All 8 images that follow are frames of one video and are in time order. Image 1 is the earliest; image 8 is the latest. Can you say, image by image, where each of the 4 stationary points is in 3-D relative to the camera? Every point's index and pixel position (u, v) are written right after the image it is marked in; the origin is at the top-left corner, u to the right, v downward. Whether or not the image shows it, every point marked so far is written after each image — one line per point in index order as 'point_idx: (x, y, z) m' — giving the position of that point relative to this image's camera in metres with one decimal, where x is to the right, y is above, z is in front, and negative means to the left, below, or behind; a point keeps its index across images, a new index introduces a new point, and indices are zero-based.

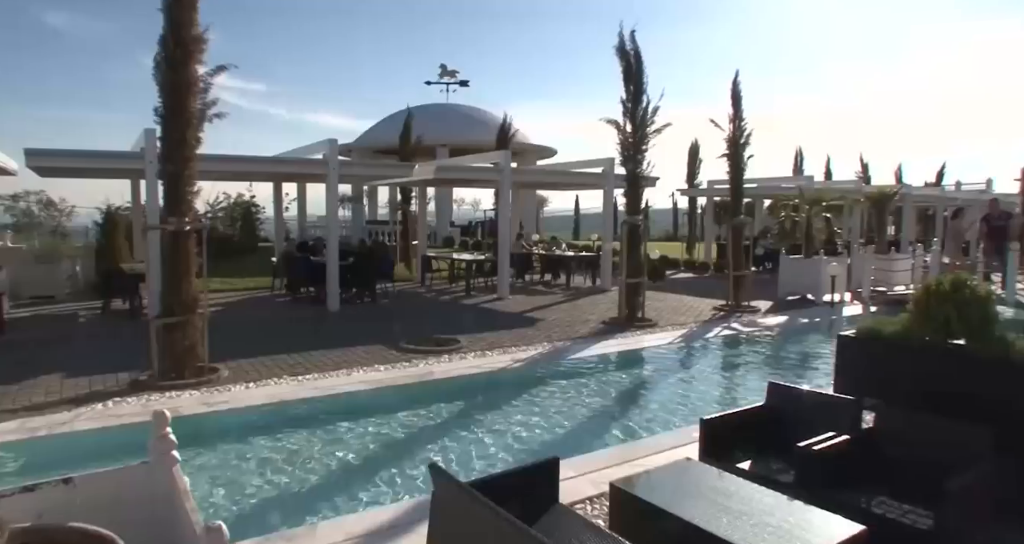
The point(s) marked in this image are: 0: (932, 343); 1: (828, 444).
0: (+2.5, -0.4, +3.5) m
1: (+1.8, -0.9, +3.2) m
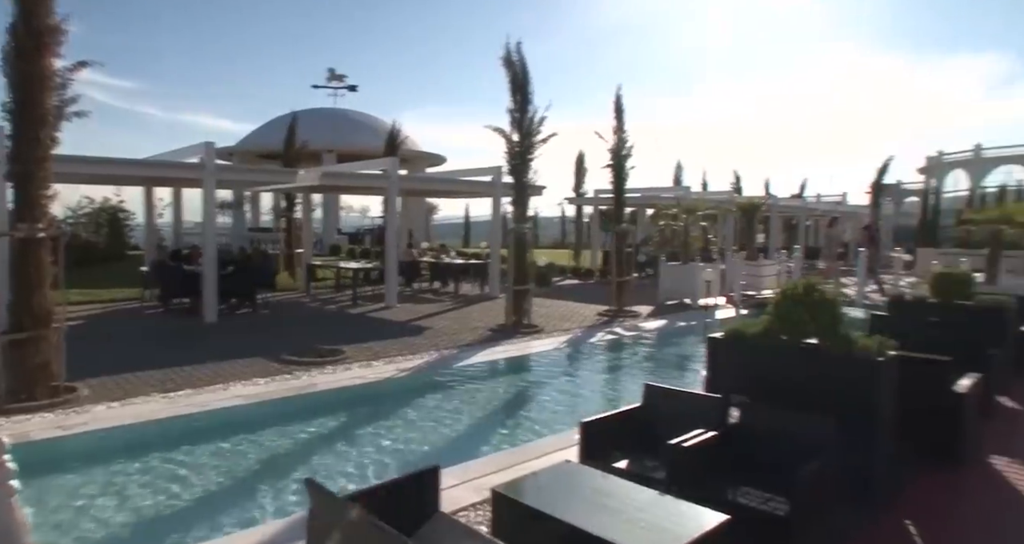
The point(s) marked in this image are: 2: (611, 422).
0: (+1.8, -0.5, +3.8) m
1: (+1.1, -1.0, +3.4) m
2: (+0.6, -1.0, +3.7) m
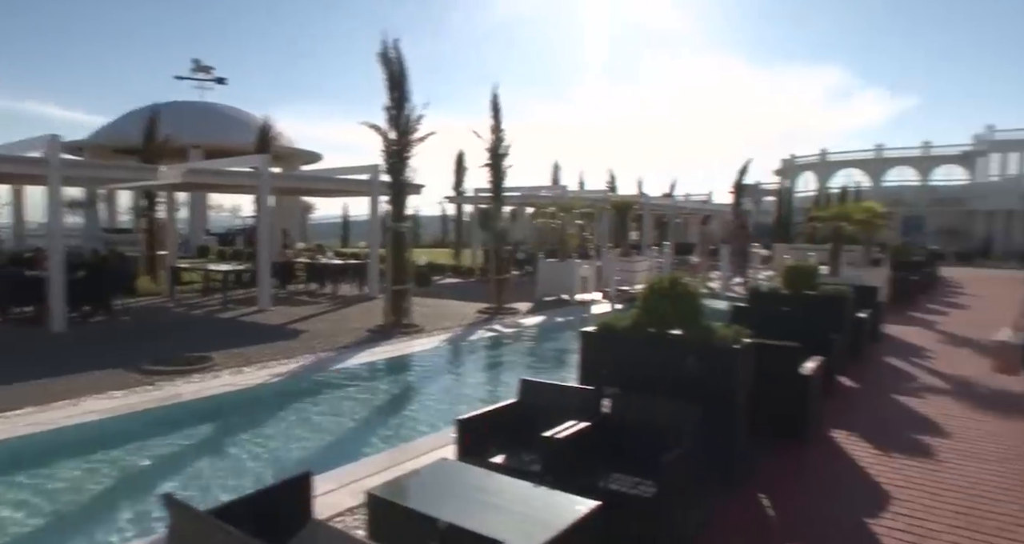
0: (+0.9, -0.4, +4.0) m
1: (+0.4, -1.0, +3.5) m
2: (-0.2, -1.0, +3.8) m
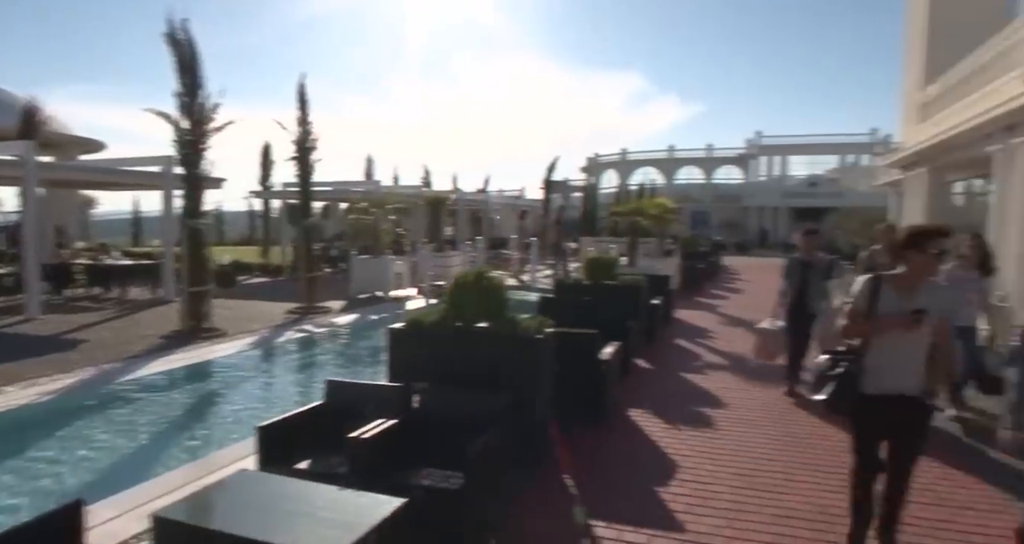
0: (-0.4, -0.4, +4.1) m
1: (-0.8, -1.0, +3.5) m
2: (-1.4, -1.0, +3.7) m
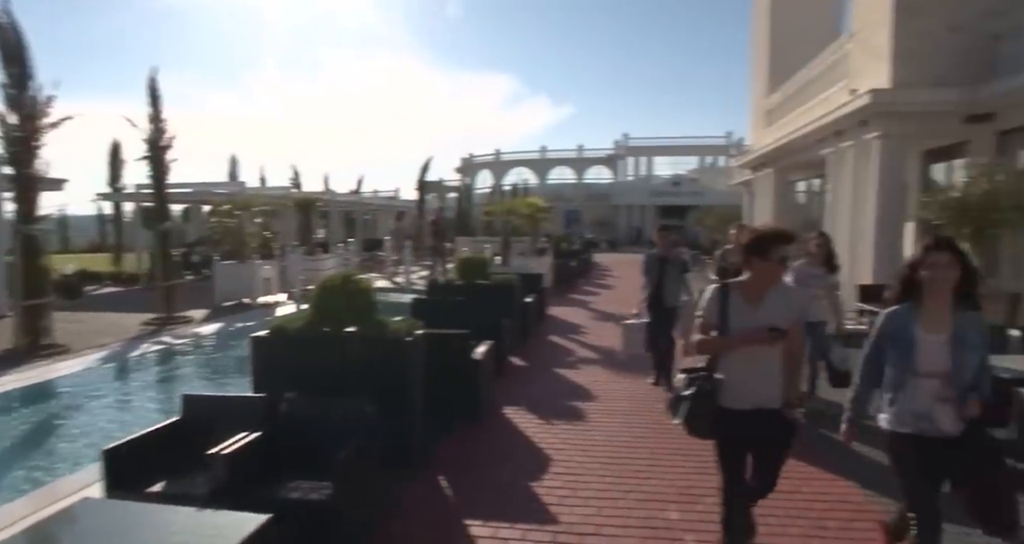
0: (-1.2, -0.4, +4.0) m
1: (-1.6, -1.0, +3.4) m
2: (-2.2, -1.0, +3.5) m
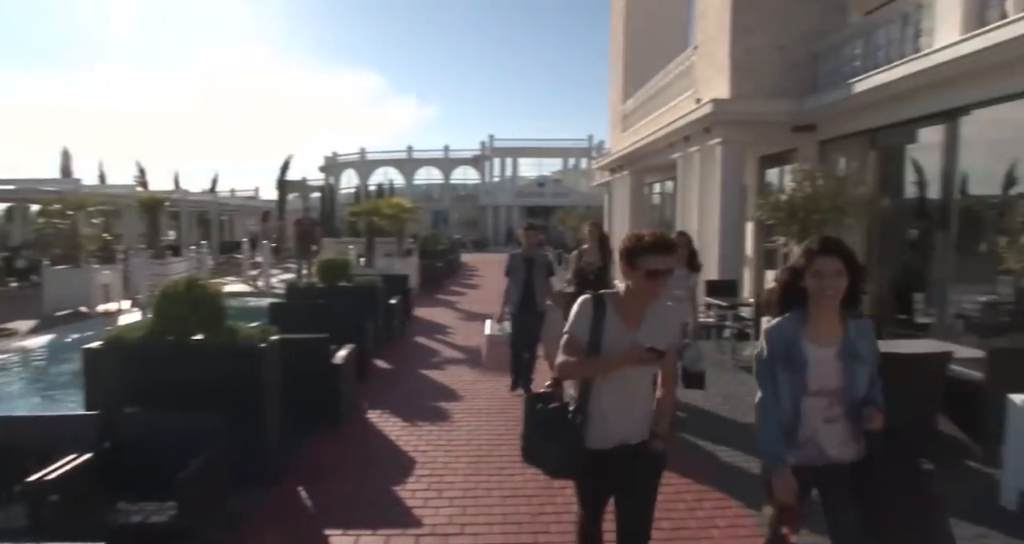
0: (-2.1, -0.5, +3.7) m
1: (-2.4, -1.0, +3.1) m
2: (-3.0, -1.1, +3.1) m
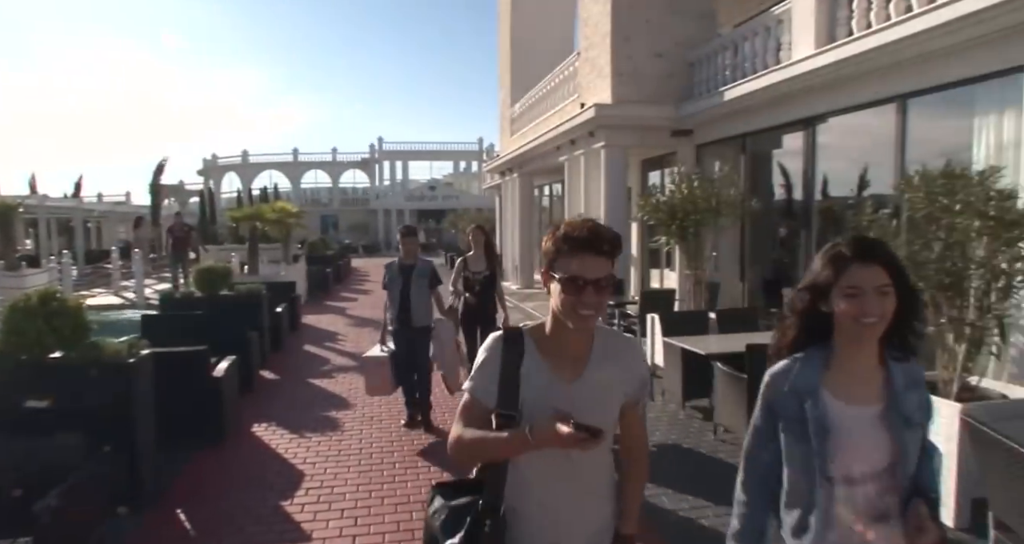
0: (-2.8, -0.5, +3.4) m
1: (-3.0, -1.1, +2.8) m
2: (-3.6, -1.1, +2.7) m
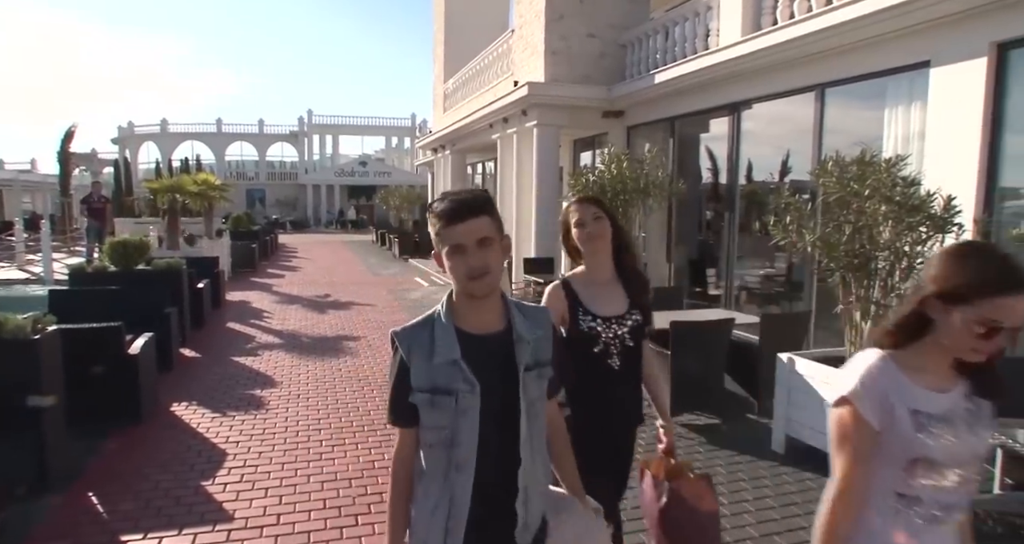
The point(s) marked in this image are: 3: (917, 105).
0: (-3.2, -0.4, +3.2) m
1: (-3.3, -1.0, +2.6) m
2: (-3.9, -1.0, +2.4) m
3: (+3.5, +1.4, +5.0) m
